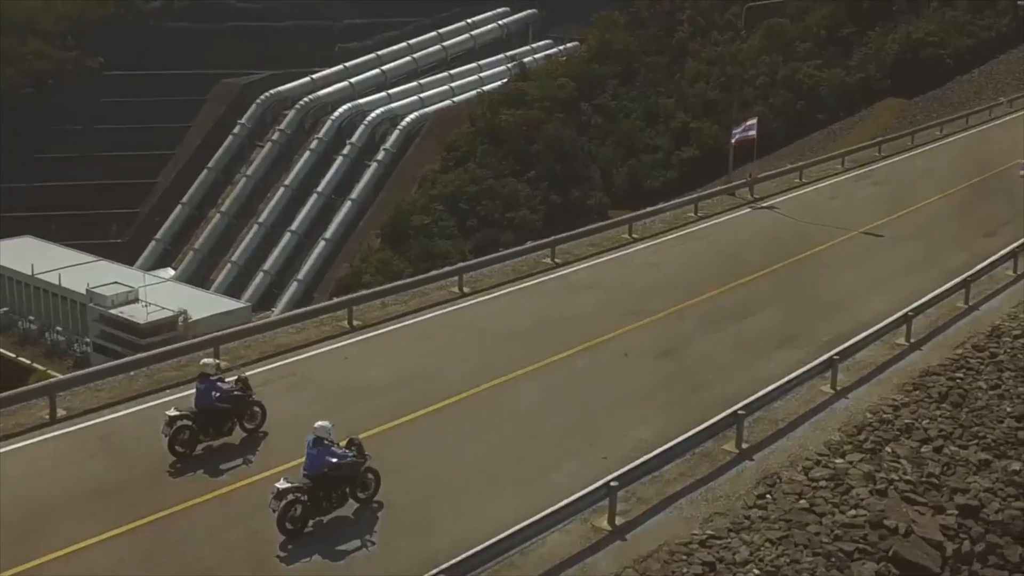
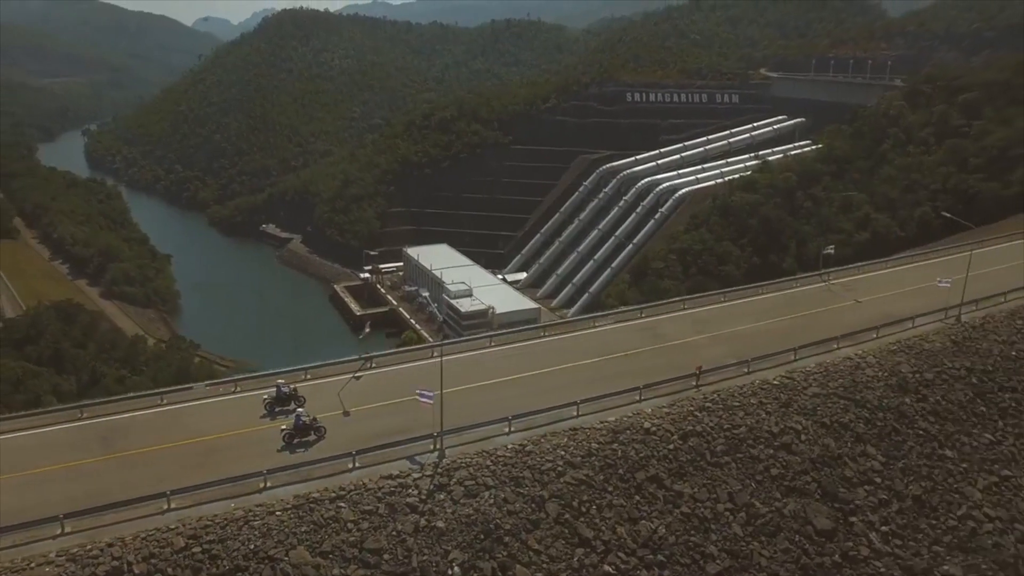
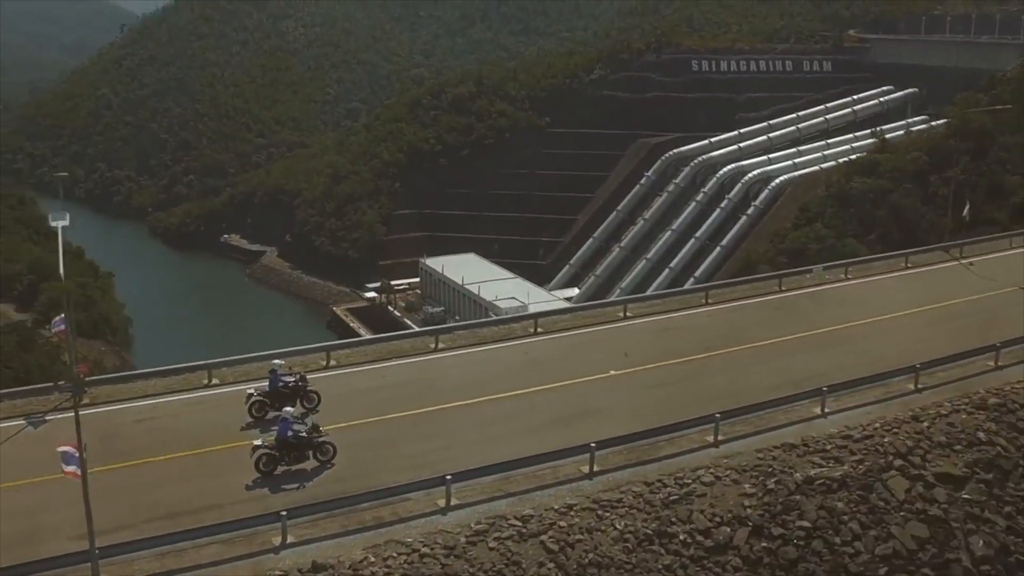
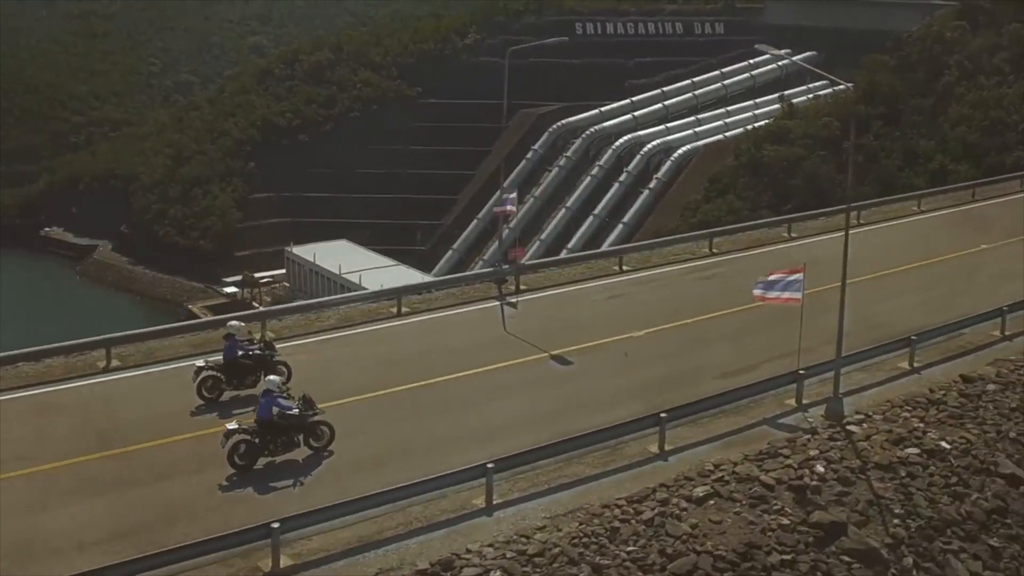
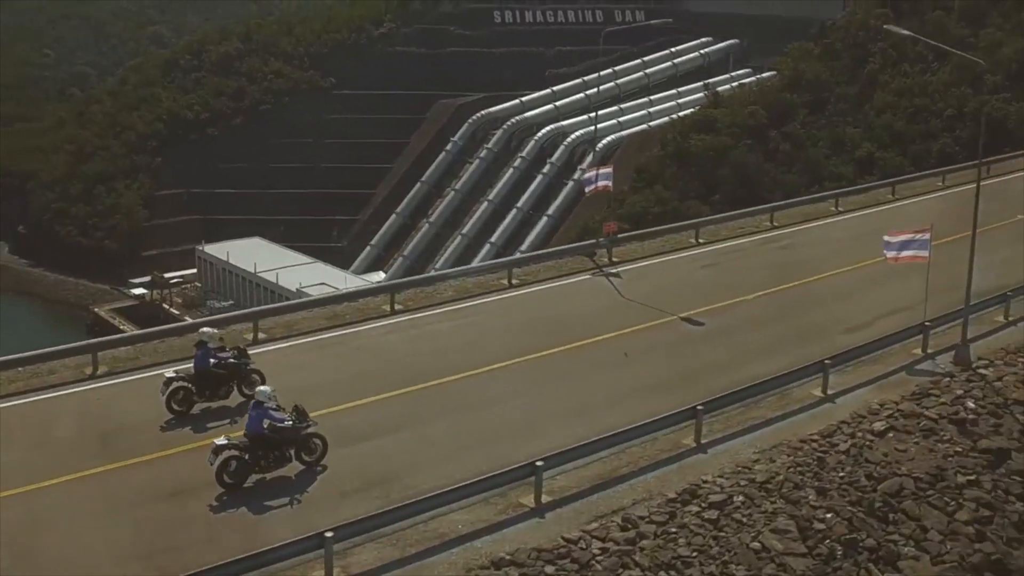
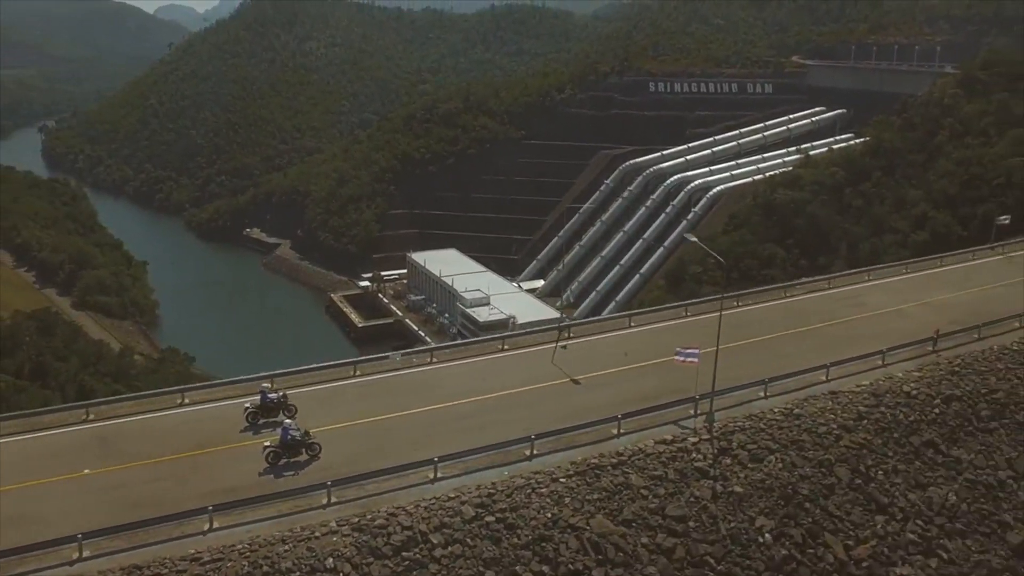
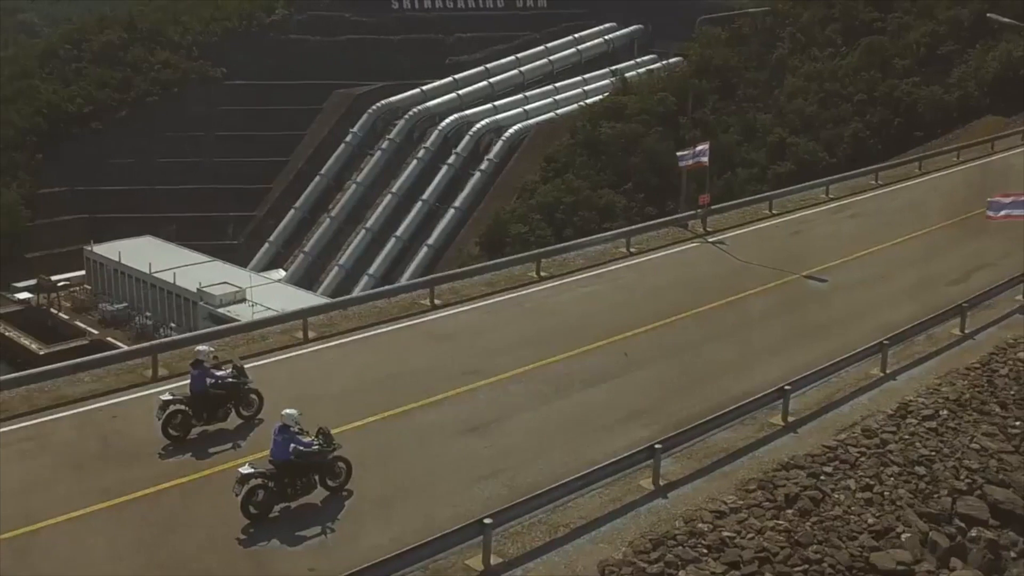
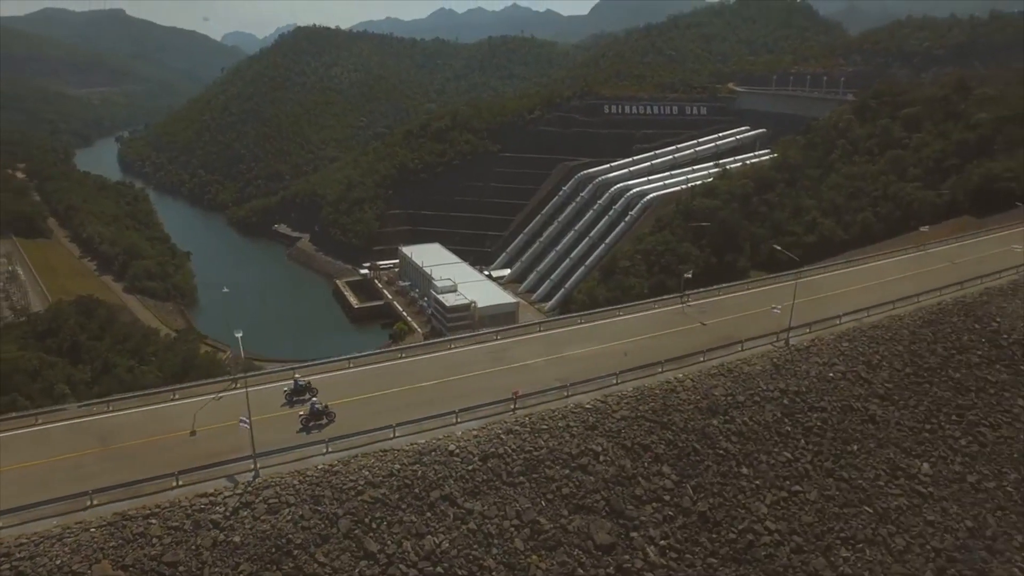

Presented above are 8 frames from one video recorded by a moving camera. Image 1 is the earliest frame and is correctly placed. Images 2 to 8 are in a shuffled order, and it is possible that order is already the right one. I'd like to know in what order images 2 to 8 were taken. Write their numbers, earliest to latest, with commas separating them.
7, 5, 4, 3, 6, 2, 8
